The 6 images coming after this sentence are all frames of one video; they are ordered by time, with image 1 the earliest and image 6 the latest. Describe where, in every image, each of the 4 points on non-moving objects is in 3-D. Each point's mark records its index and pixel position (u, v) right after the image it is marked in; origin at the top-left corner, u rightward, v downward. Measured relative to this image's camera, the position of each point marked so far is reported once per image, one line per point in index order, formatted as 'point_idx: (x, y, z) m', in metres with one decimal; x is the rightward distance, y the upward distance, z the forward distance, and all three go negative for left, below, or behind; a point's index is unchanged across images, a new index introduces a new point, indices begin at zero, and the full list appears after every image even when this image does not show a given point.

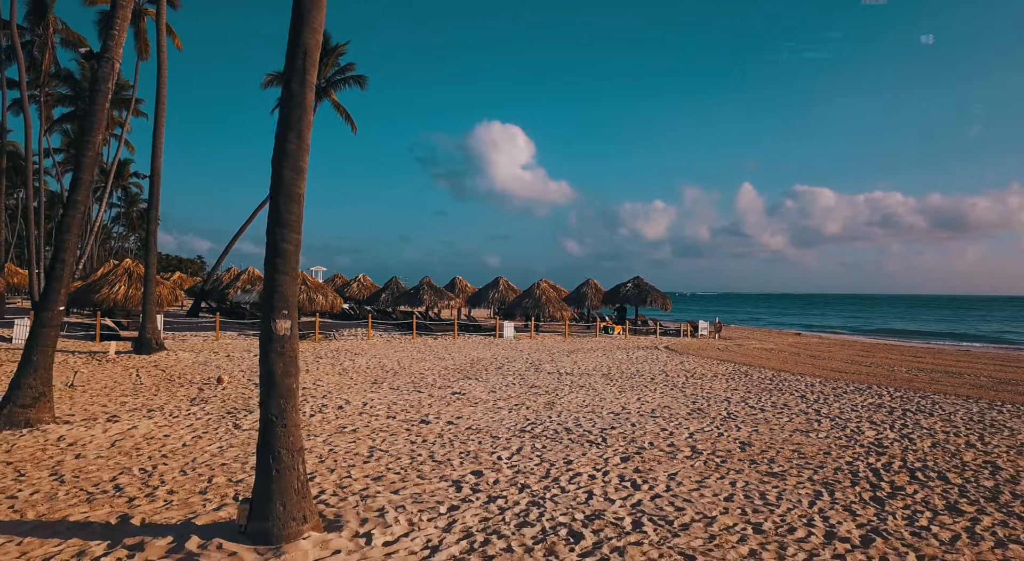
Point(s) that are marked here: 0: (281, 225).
0: (-1.8, +0.4, +4.7) m
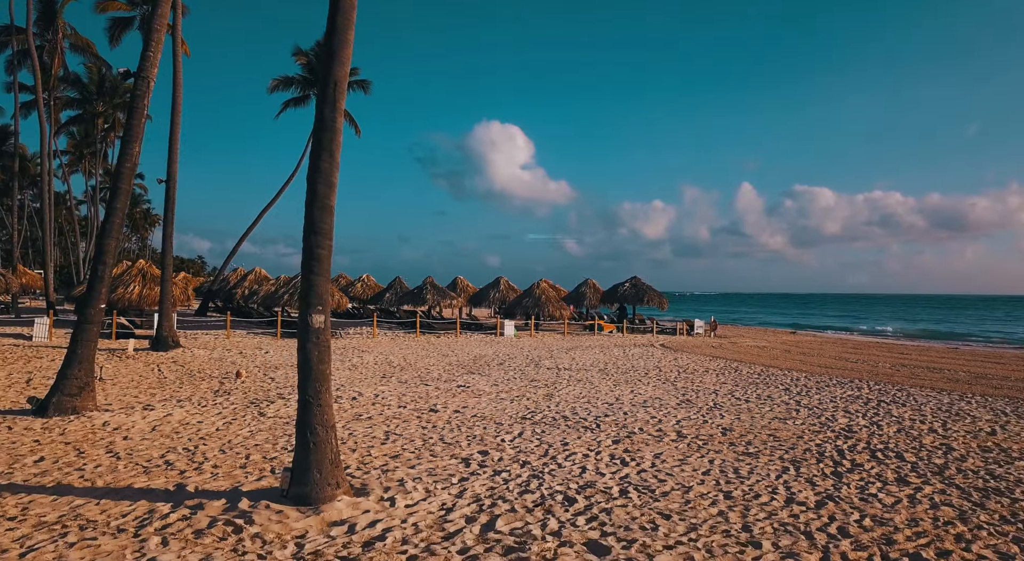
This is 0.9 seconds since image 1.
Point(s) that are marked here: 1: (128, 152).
0: (-1.7, +0.4, +5.5) m
1: (-5.7, +1.9, +9.2) m
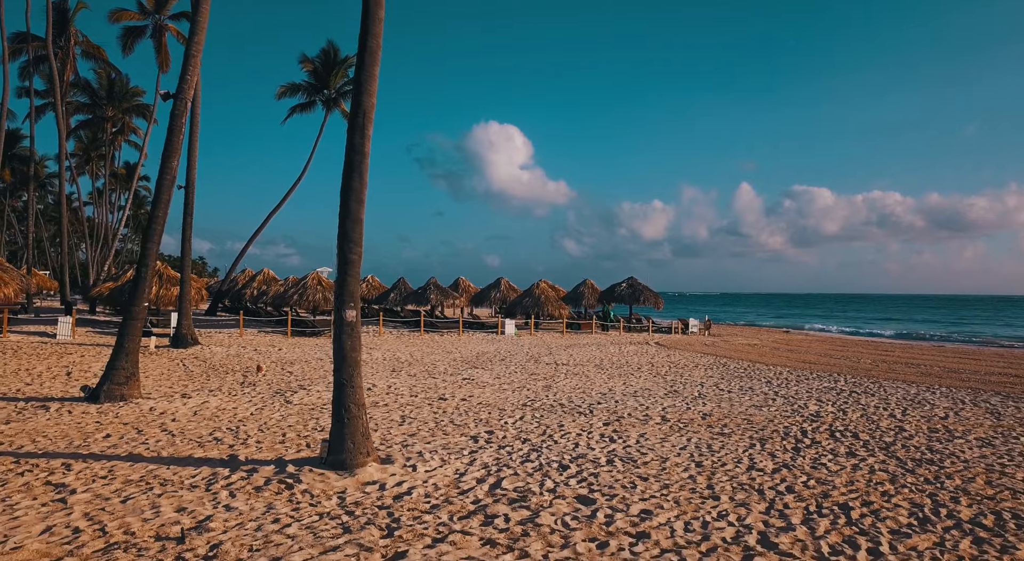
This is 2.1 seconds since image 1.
0: (-1.7, +0.4, +6.5) m
1: (-5.6, +1.9, +10.2) m
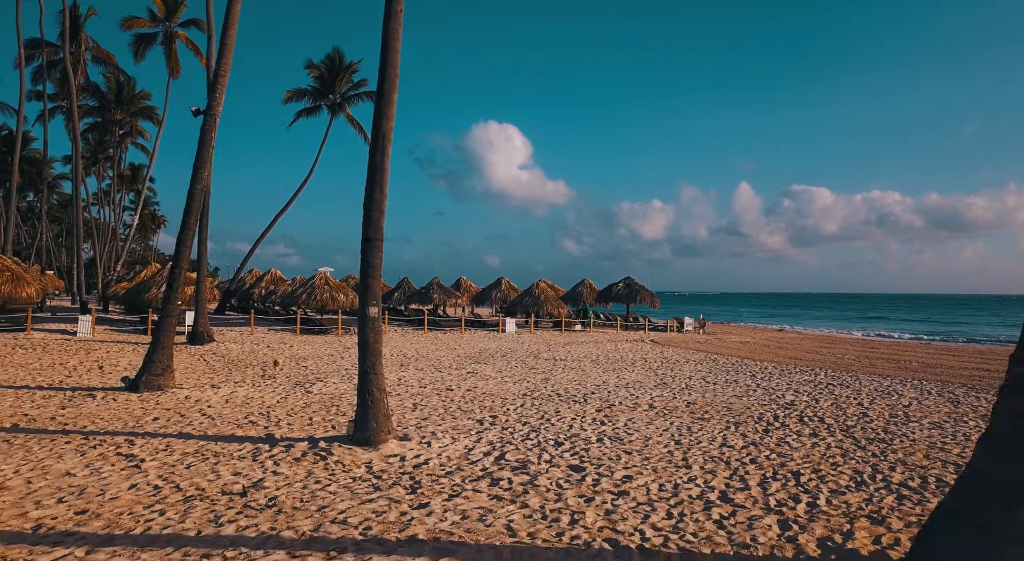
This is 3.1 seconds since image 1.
0: (-1.7, +0.4, +7.5) m
1: (-5.6, +1.9, +11.2) m
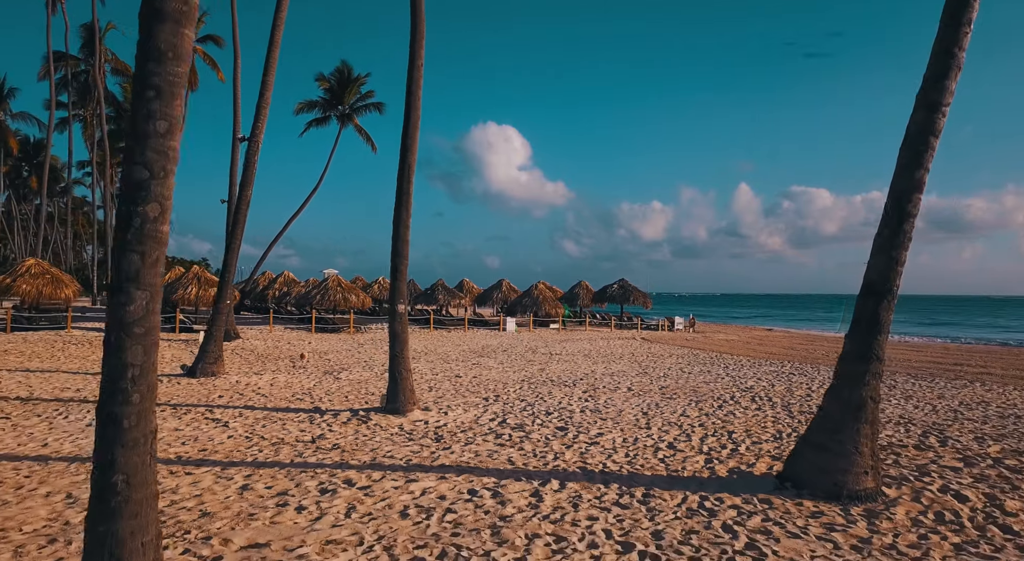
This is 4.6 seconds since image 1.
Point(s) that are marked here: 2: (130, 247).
0: (-1.7, +0.3, +9.4) m
1: (-5.6, +1.8, +13.1) m
2: (-1.9, +0.2, +3.1) m
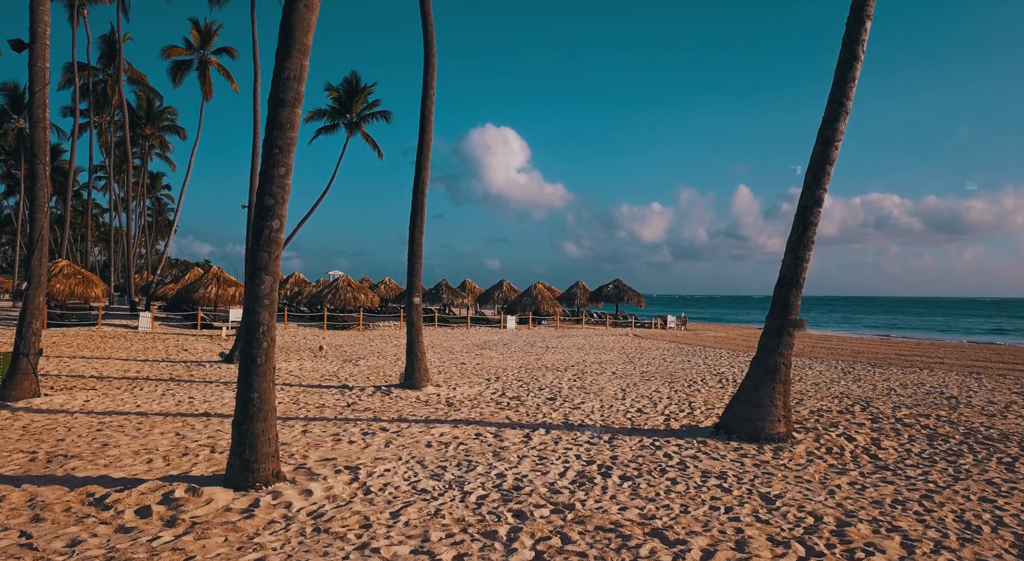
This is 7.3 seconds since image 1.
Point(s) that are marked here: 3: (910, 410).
0: (-1.7, +0.4, +11.2) m
1: (-5.6, +1.9, +14.9) m
2: (-1.9, +0.2, +4.8) m
3: (+6.0, -2.0, +9.4) m
